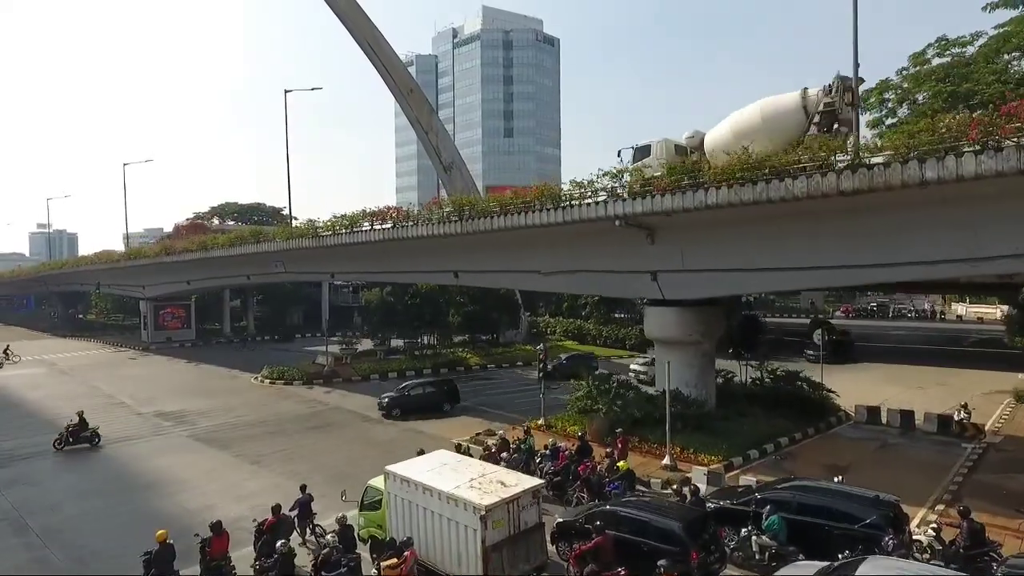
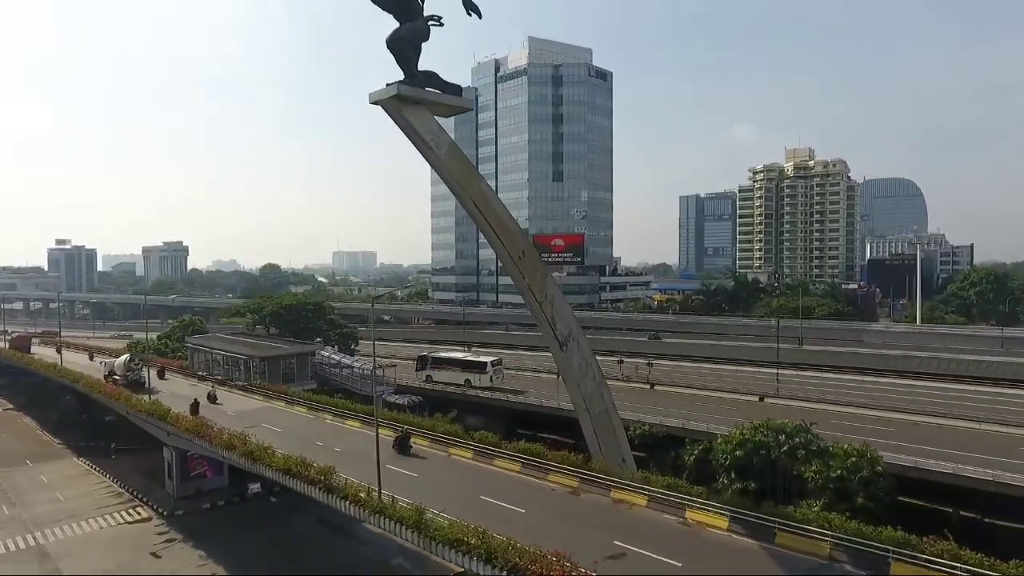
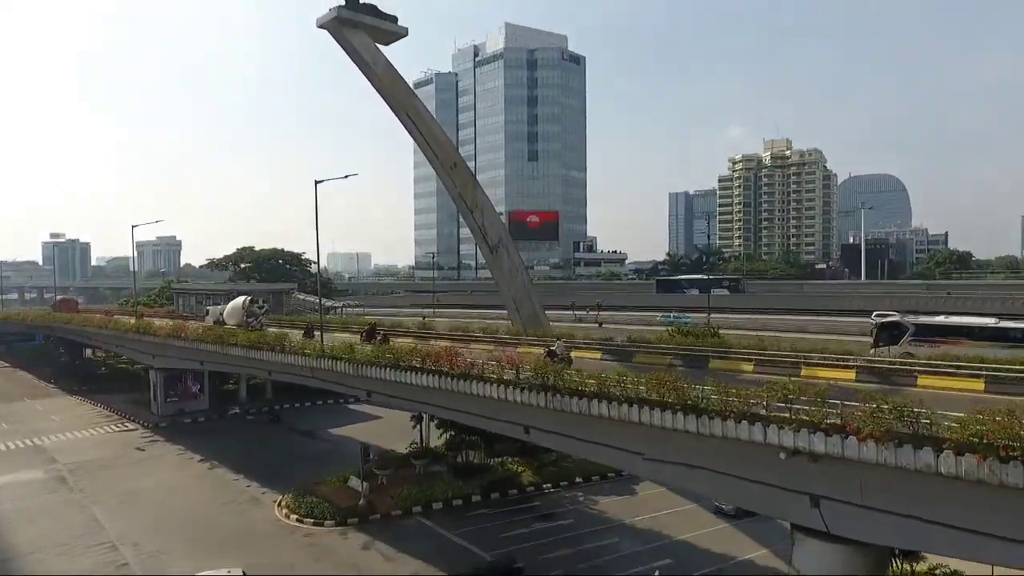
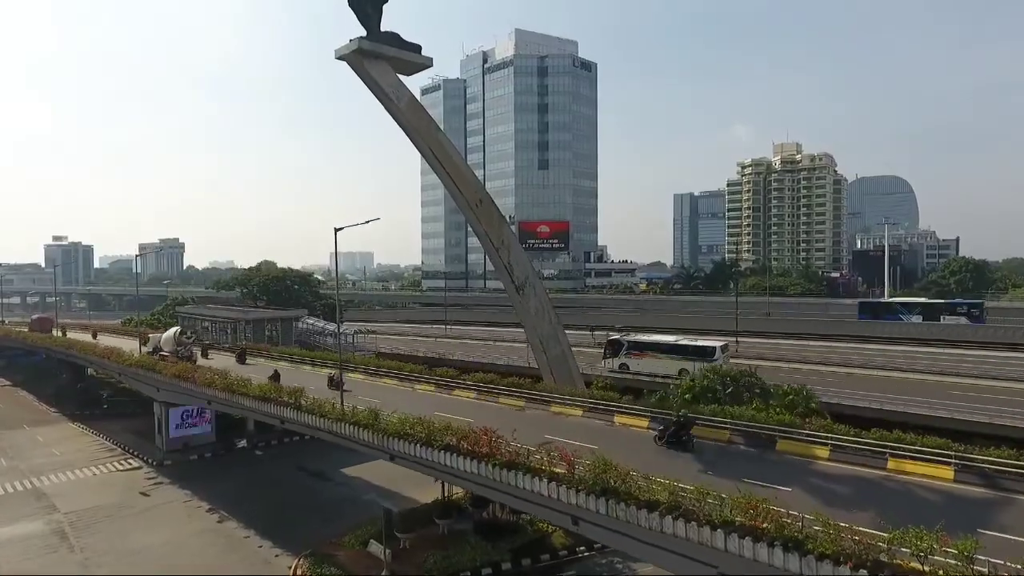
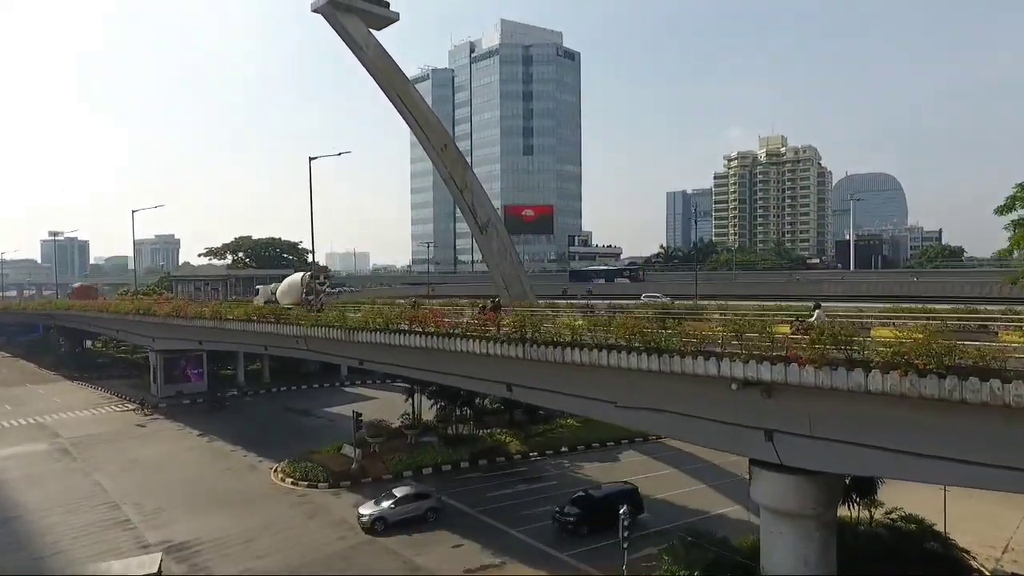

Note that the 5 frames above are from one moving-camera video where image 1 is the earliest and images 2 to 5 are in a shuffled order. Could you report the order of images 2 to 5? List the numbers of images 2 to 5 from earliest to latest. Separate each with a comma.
5, 3, 4, 2
